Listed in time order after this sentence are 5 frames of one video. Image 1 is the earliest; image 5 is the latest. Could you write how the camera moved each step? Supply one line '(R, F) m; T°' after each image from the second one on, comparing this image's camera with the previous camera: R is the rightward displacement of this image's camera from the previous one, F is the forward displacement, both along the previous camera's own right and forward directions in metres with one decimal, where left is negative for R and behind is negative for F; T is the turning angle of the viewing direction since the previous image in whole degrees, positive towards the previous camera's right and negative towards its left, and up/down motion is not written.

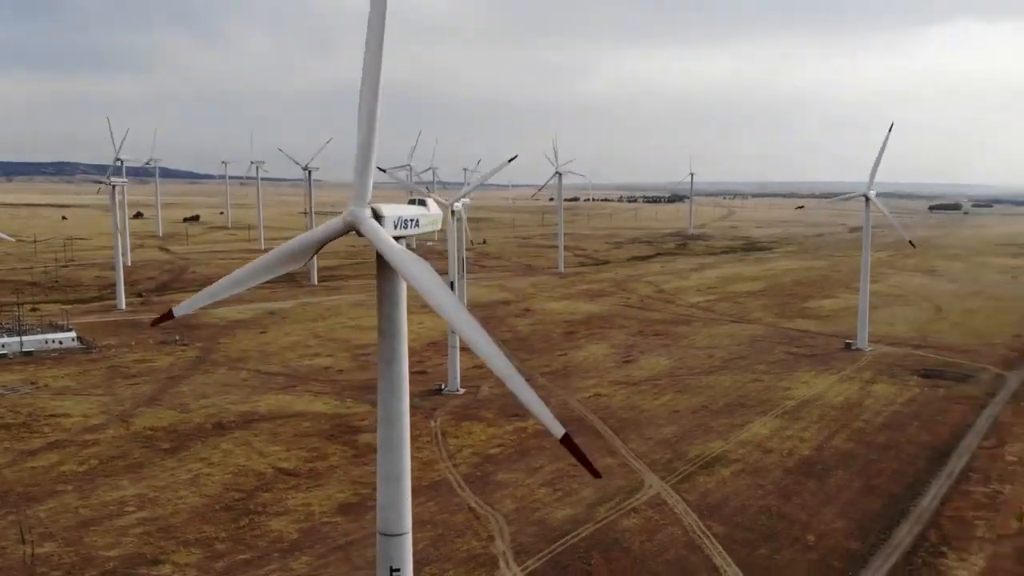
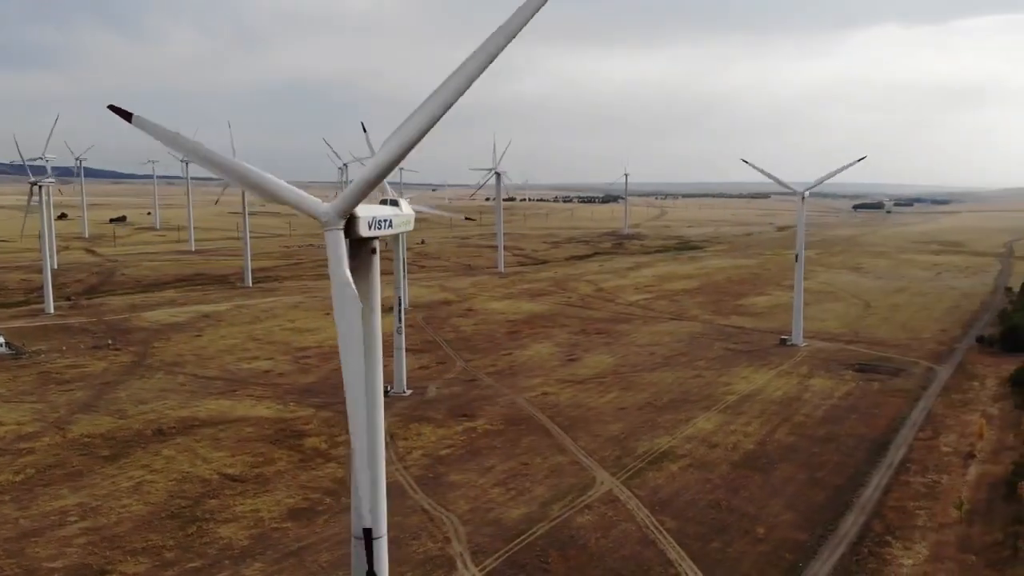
(-0.4, 0.0) m; +4°
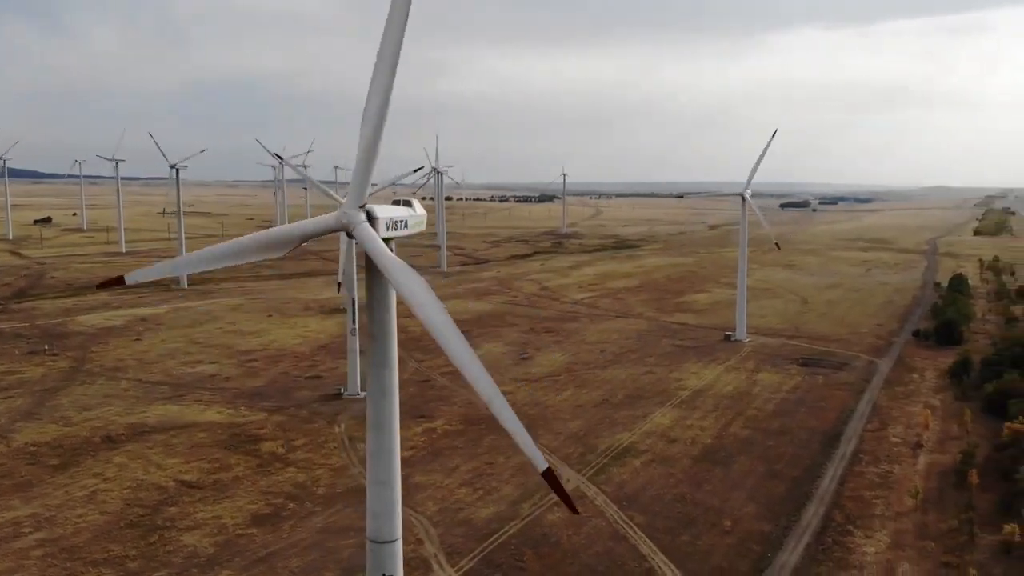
(-0.8, 0.0) m; +4°
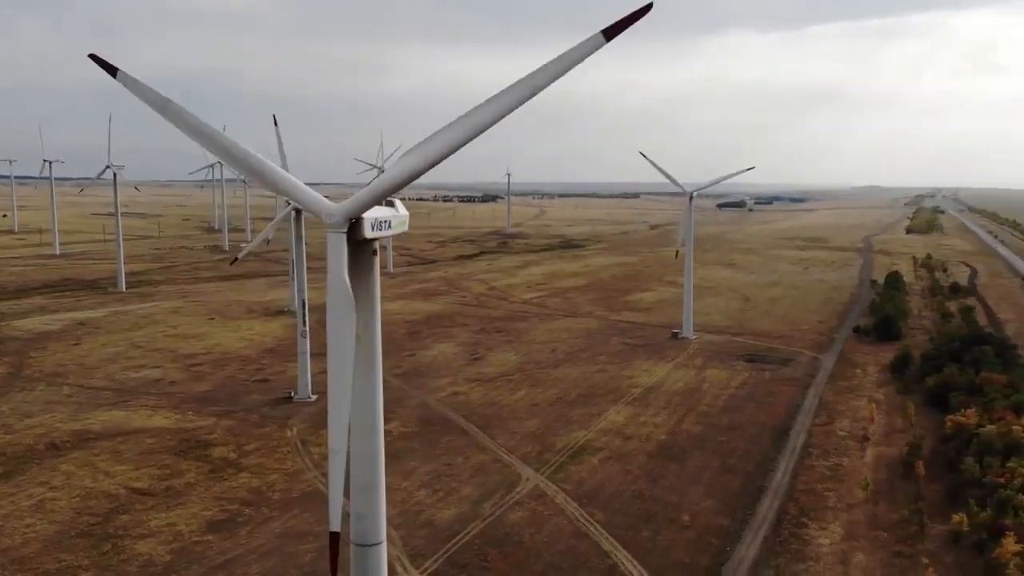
(-0.4, 0.0) m; +4°
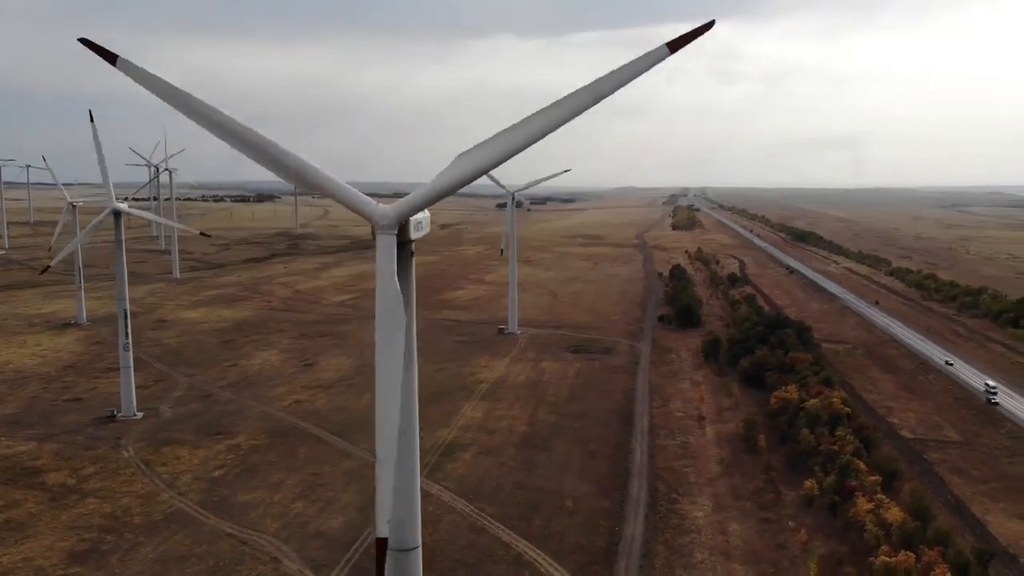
(-2.3, +0.1) m; +14°
